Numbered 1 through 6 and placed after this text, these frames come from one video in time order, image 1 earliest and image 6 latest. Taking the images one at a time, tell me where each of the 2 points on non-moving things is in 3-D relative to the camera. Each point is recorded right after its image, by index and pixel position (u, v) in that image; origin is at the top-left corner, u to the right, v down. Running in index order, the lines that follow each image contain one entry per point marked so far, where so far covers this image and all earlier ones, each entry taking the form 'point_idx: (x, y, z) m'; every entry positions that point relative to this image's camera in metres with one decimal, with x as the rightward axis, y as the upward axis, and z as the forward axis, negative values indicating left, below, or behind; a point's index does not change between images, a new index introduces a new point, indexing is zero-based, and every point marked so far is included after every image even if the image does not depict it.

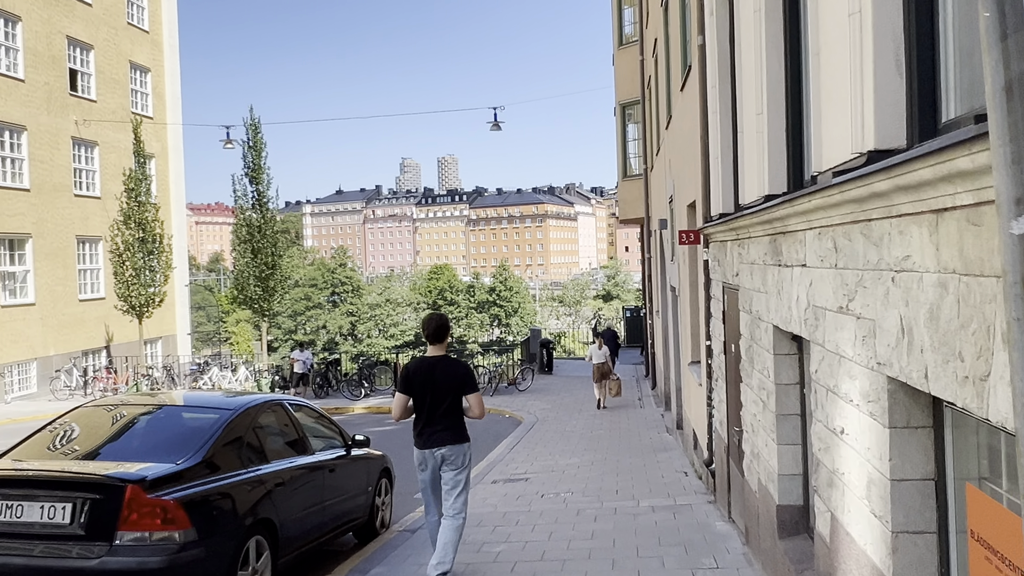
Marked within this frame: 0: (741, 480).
0: (+1.6, -1.4, +6.2) m
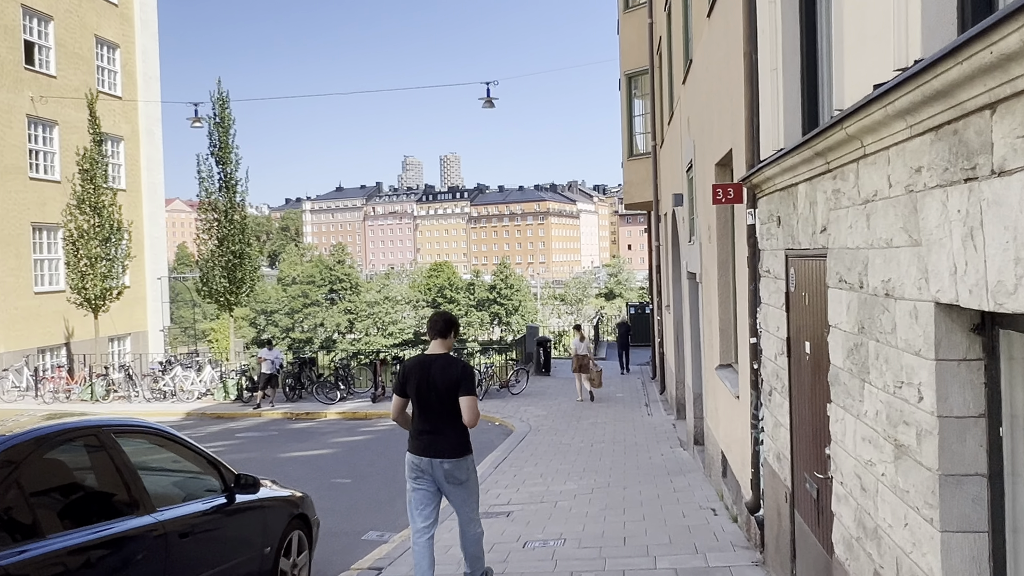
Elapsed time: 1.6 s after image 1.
0: (+1.4, -1.2, +4.0) m
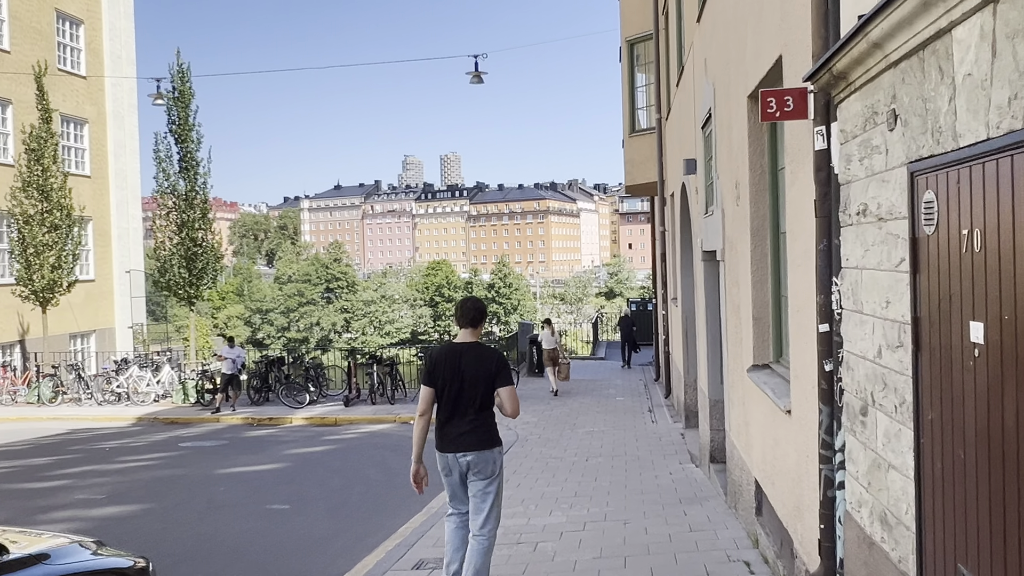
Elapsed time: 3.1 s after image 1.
0: (+1.2, -1.1, +2.0) m
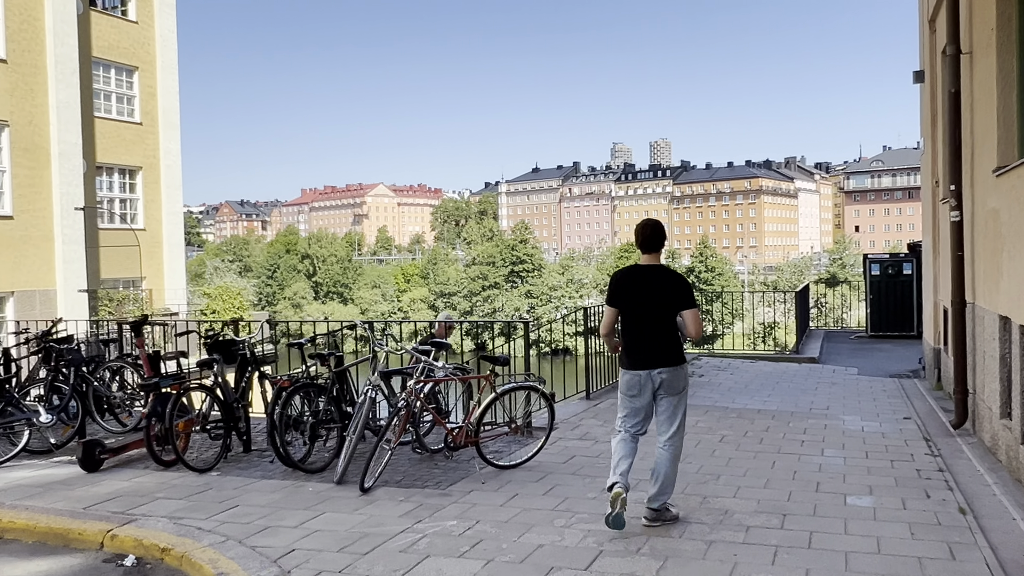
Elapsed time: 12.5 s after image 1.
0: (-2.5, -0.3, -9.4) m
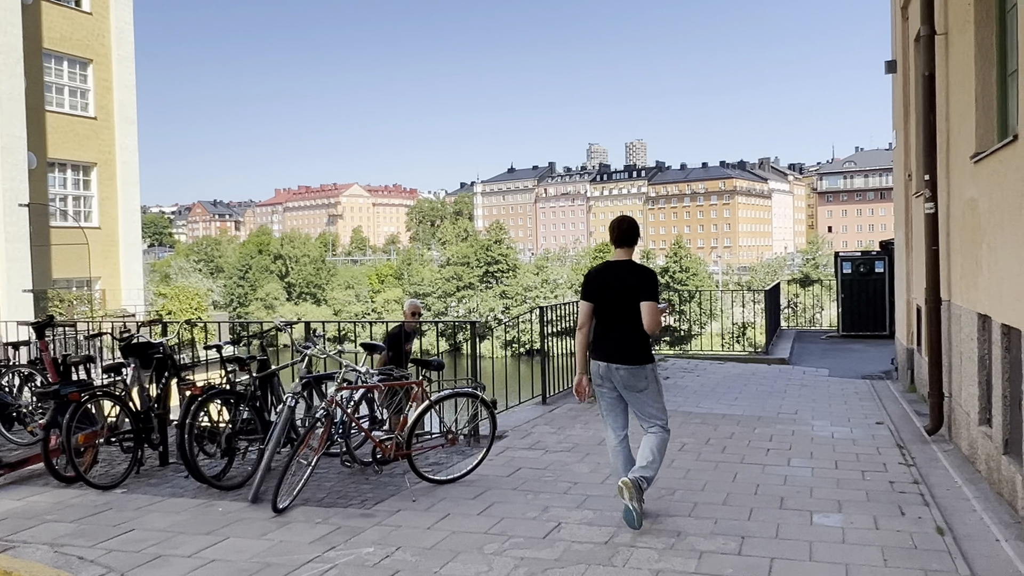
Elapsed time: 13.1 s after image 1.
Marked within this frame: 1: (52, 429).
0: (-2.5, -0.2, -10.1) m
1: (-3.2, -1.0, +5.9) m
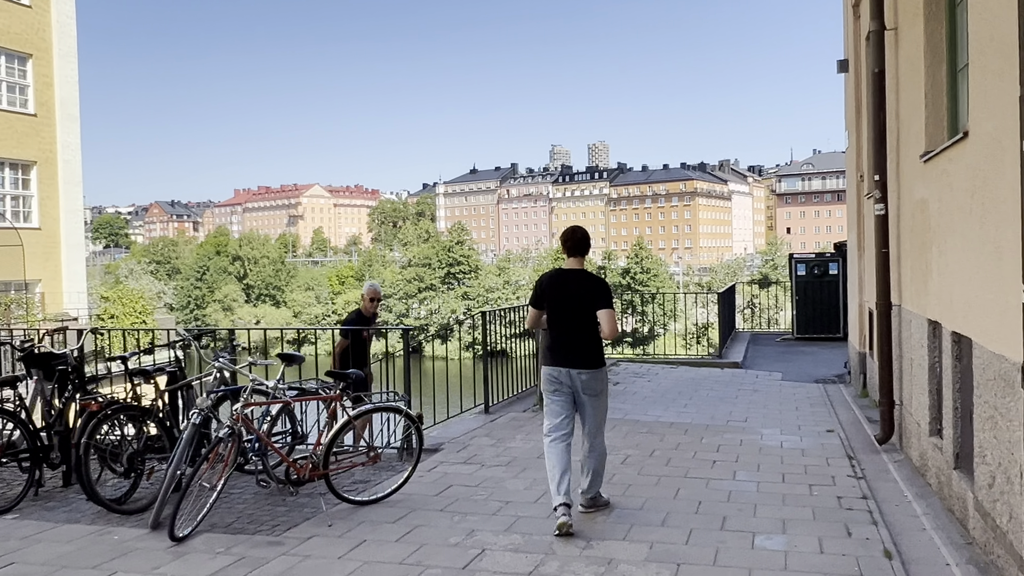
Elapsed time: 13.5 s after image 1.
0: (-2.3, -0.3, -10.6) m
1: (-3.6, -1.0, +5.4) m
